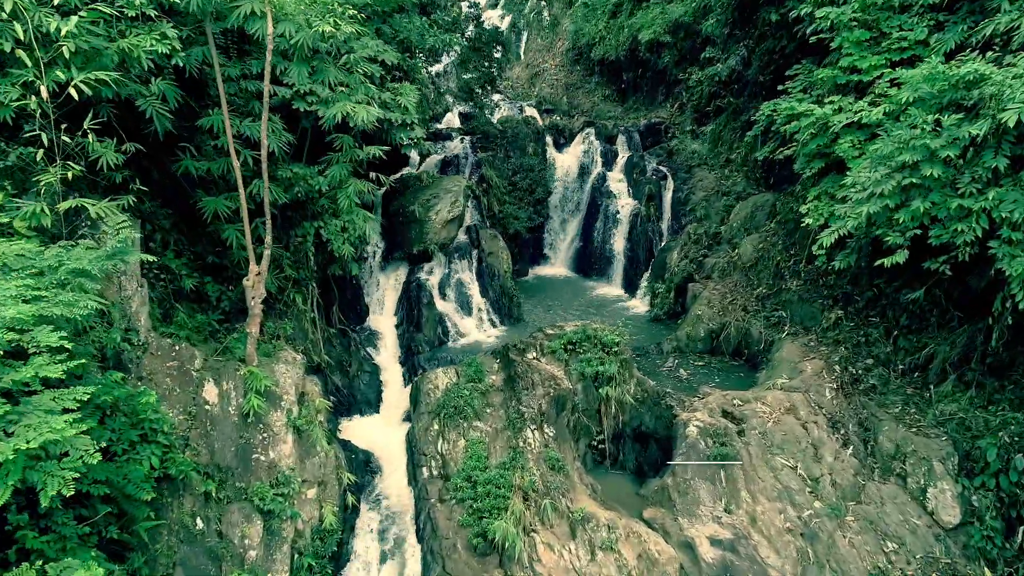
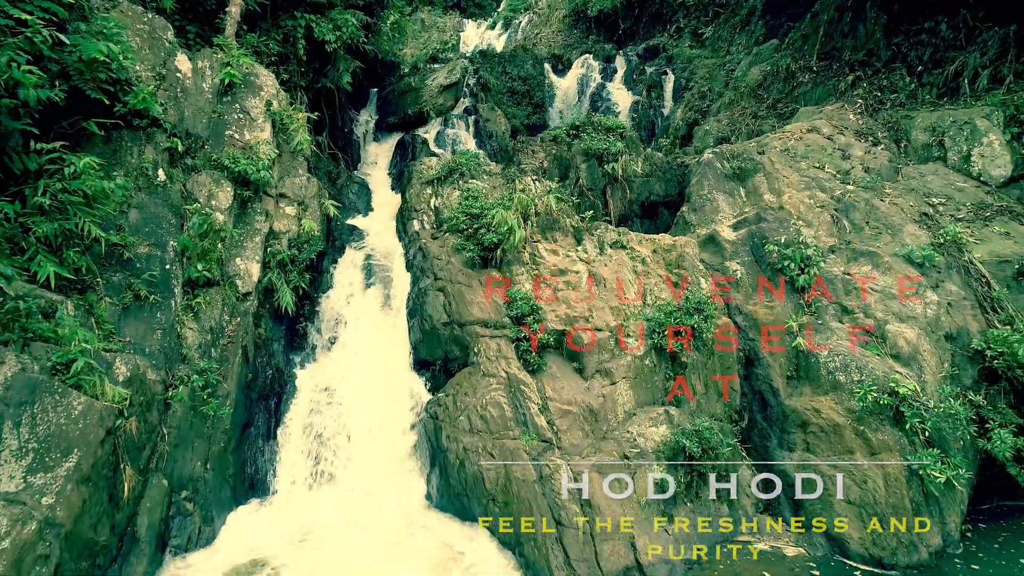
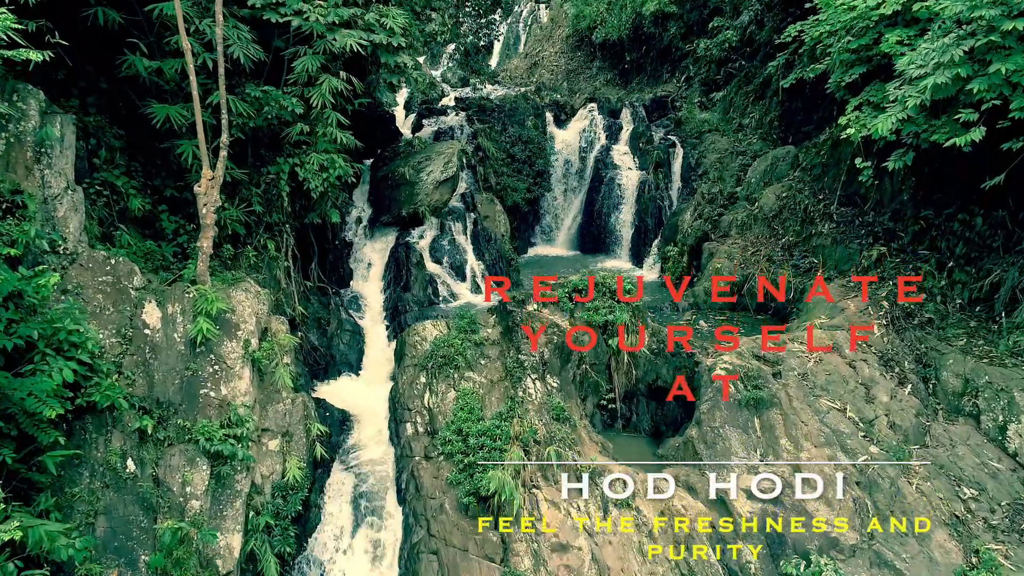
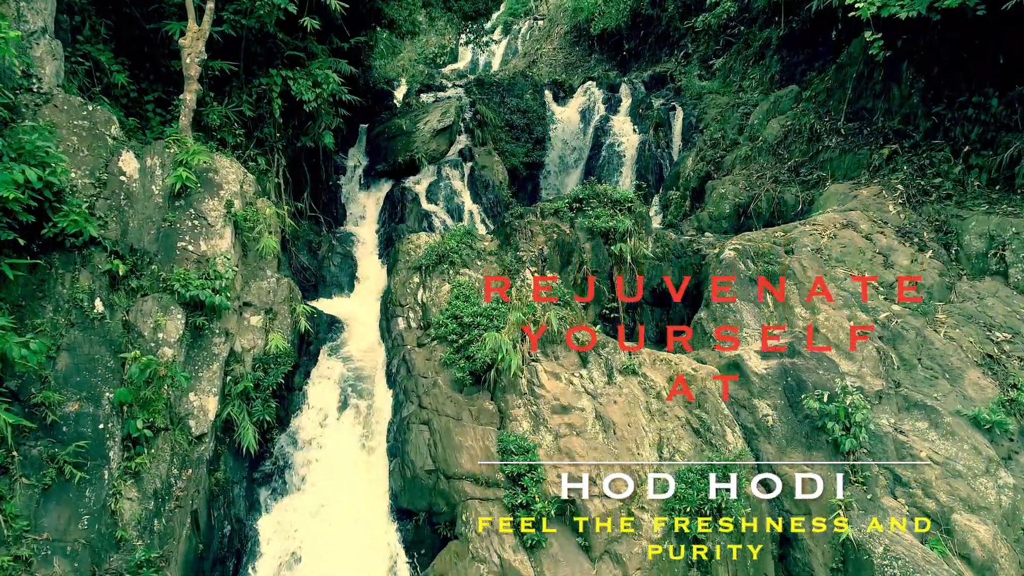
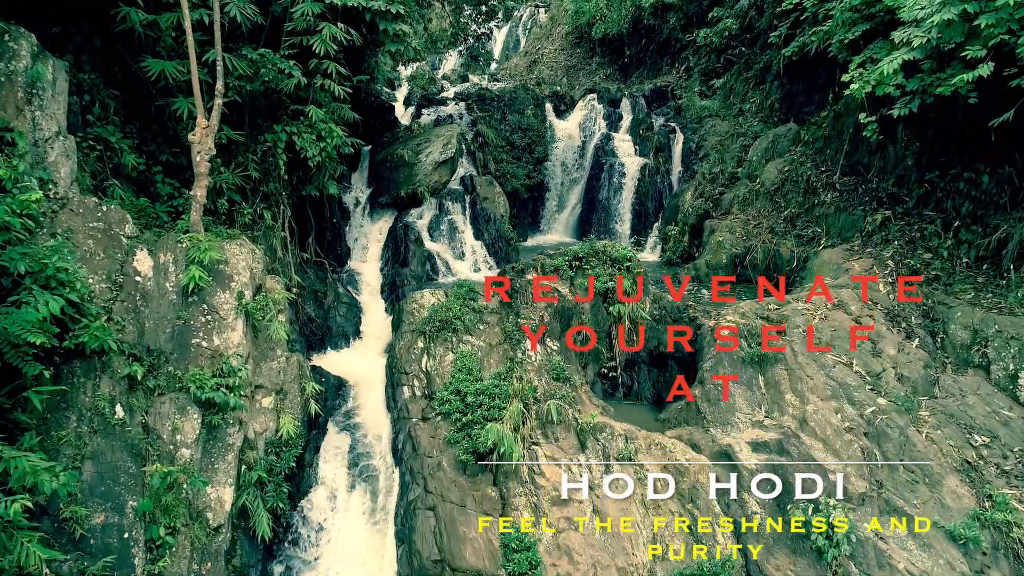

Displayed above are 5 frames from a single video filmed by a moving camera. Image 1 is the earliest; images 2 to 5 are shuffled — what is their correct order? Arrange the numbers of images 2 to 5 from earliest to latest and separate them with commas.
3, 5, 4, 2
